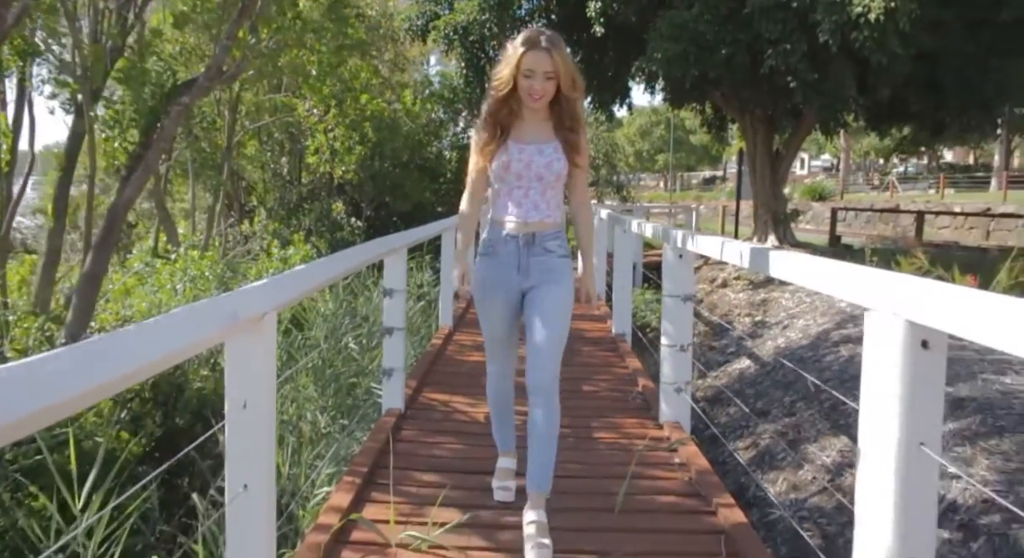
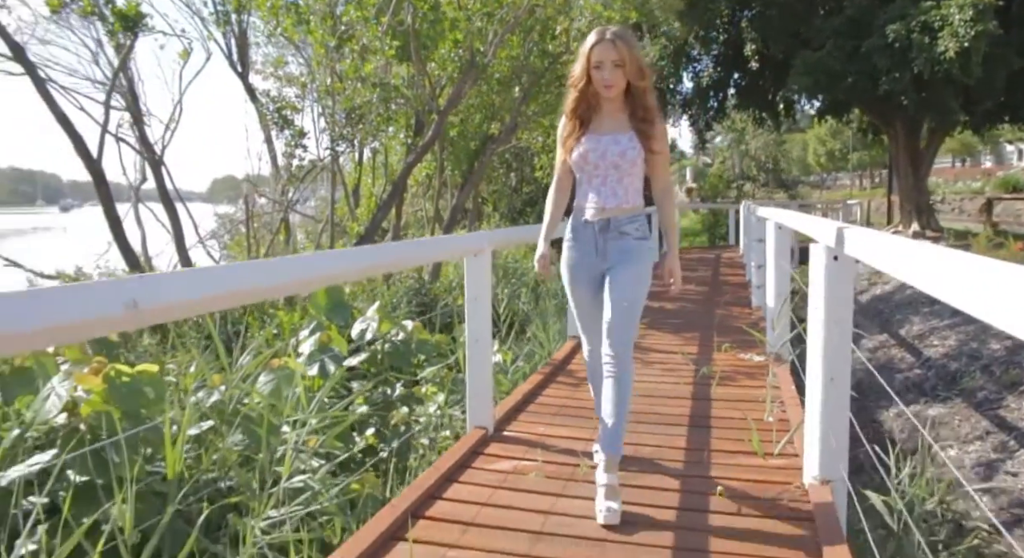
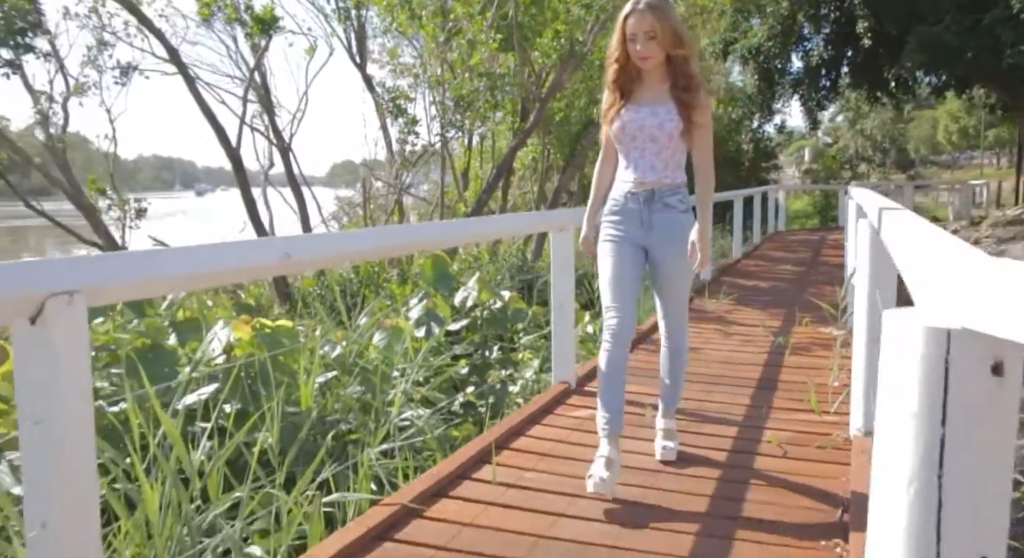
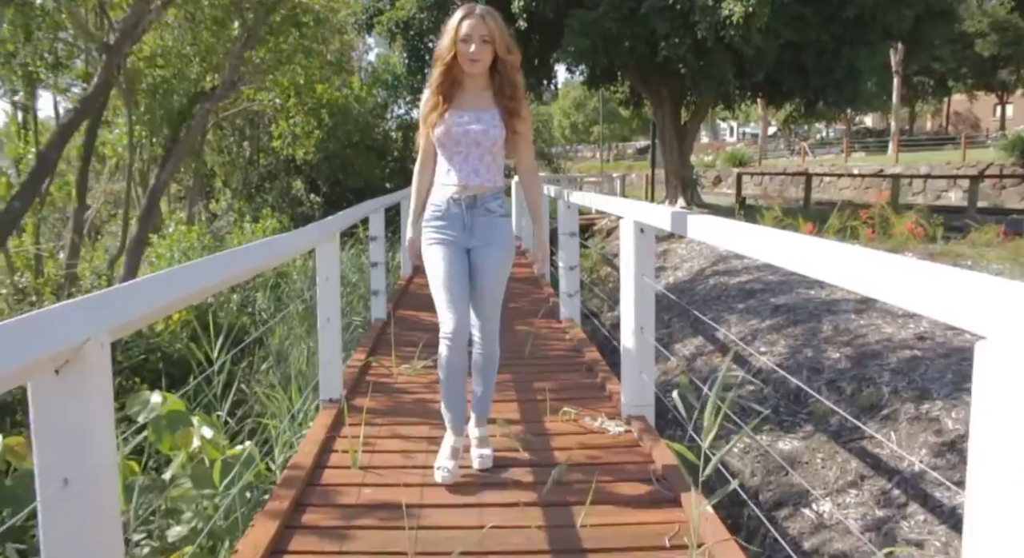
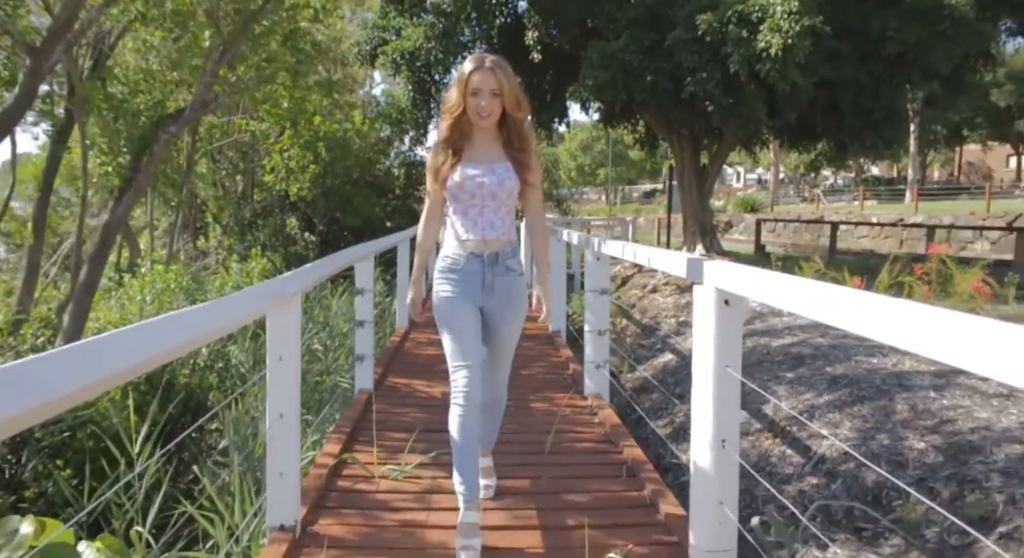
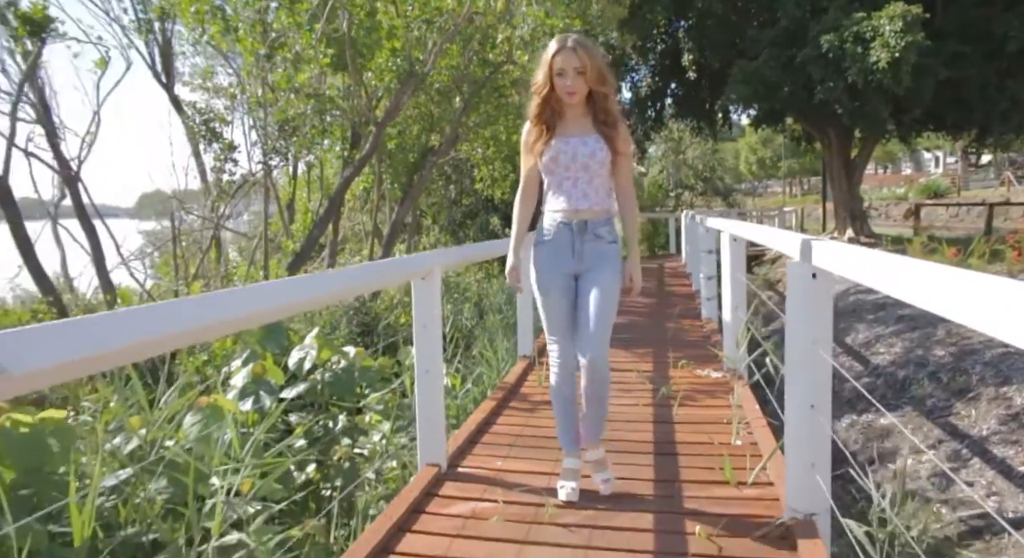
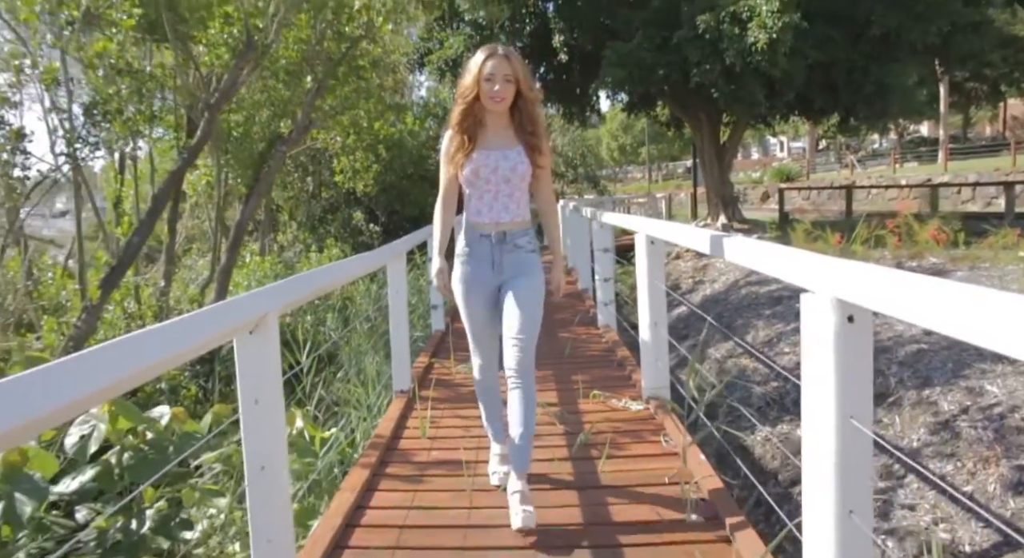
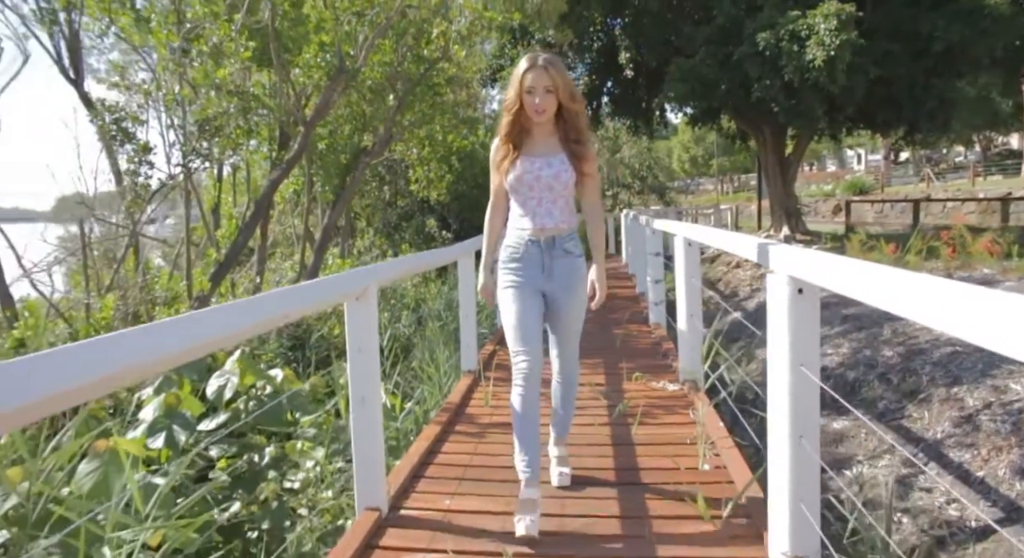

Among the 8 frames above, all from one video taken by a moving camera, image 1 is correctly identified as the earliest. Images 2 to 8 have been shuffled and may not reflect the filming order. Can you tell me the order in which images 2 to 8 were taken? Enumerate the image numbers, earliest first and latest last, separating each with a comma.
5, 4, 7, 8, 6, 2, 3
